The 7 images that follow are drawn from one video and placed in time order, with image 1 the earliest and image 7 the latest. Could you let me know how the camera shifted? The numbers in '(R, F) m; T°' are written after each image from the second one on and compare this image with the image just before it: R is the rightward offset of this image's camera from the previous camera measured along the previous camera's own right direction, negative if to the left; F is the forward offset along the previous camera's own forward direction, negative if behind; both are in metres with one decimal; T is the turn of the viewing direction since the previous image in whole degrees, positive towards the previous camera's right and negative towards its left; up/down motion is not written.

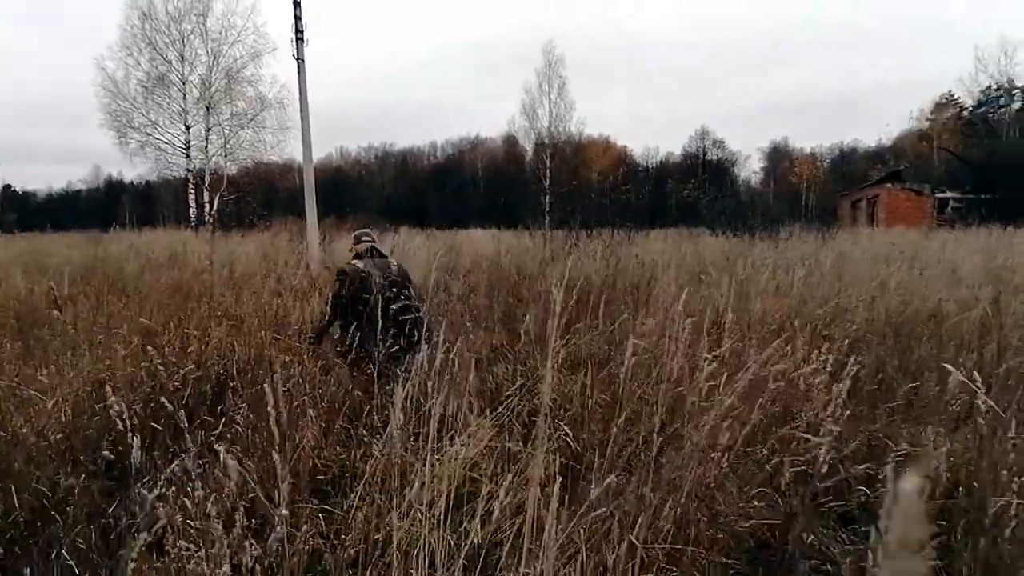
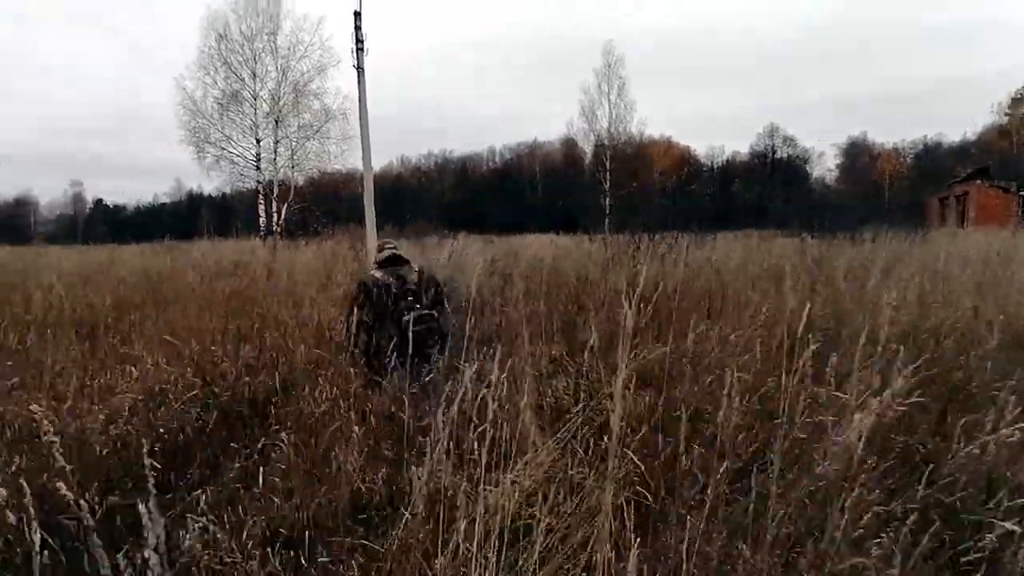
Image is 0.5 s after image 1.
(0.0, +0.2) m; -6°
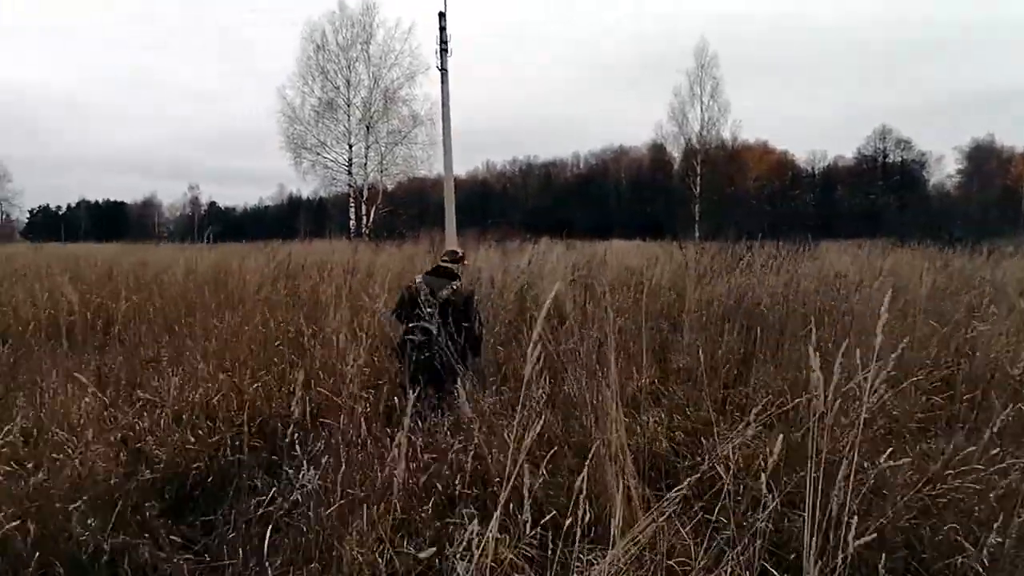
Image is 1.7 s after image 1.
(0.0, +0.5) m; -8°
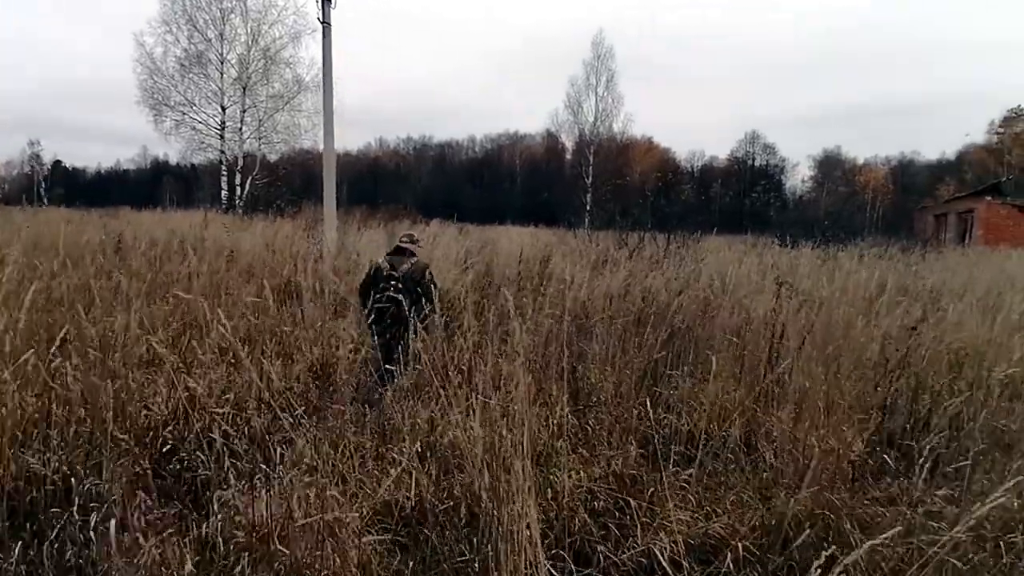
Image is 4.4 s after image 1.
(+0.1, +0.8) m; +11°
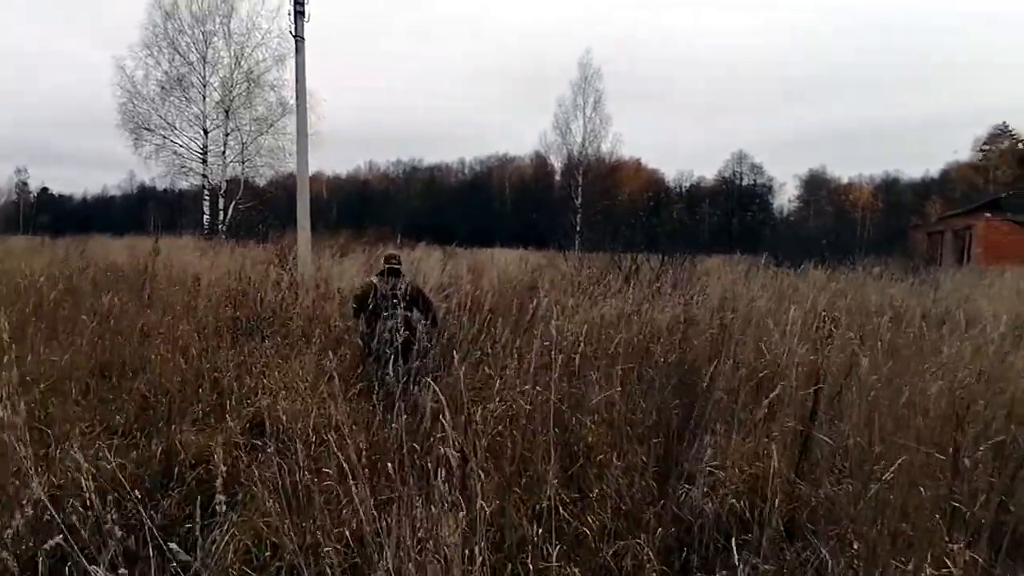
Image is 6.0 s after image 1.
(+0.1, +0.6) m; +1°
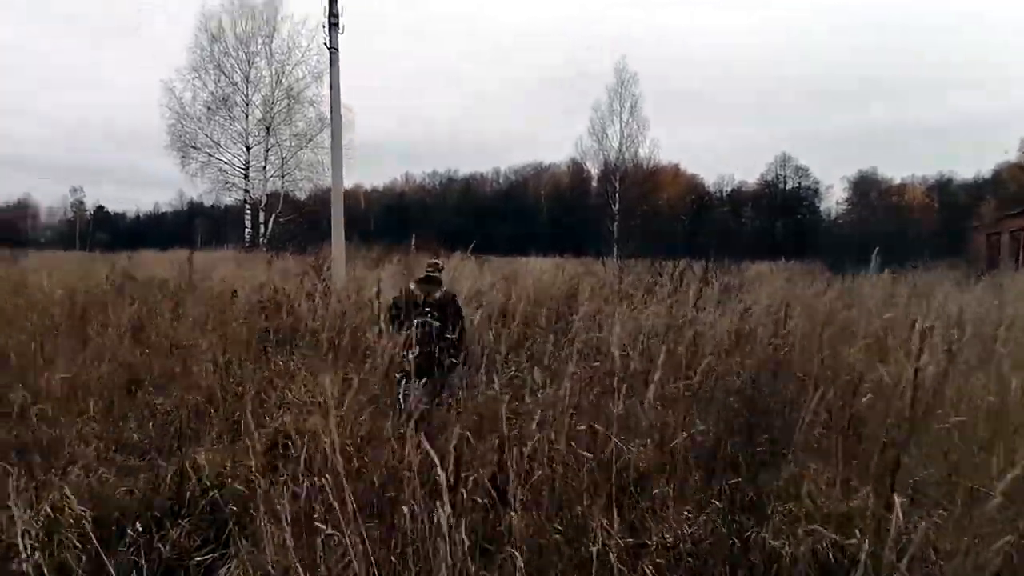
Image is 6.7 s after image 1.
(0.0, +0.3) m; -4°
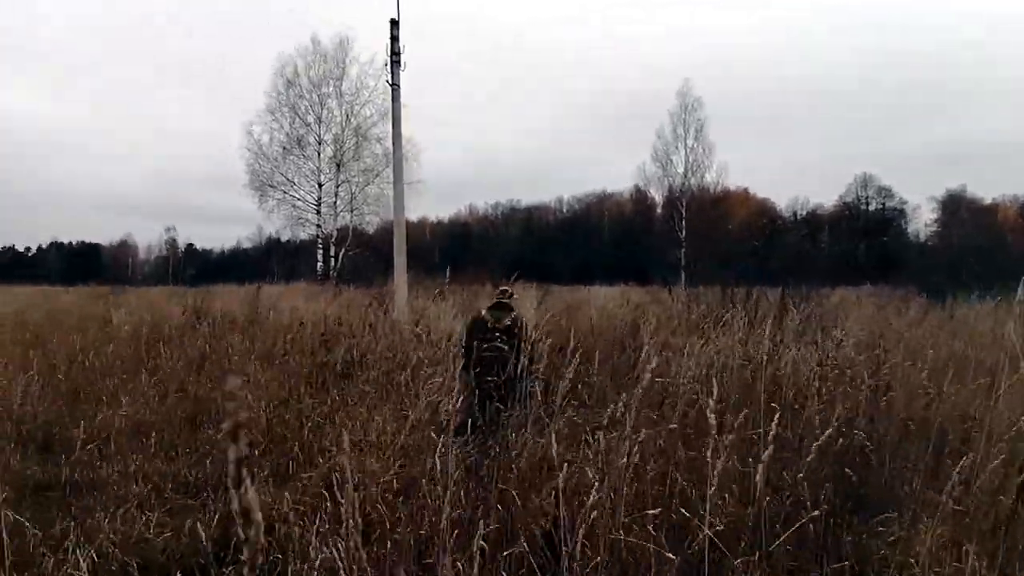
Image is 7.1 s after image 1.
(0.0, +0.2) m; -6°
